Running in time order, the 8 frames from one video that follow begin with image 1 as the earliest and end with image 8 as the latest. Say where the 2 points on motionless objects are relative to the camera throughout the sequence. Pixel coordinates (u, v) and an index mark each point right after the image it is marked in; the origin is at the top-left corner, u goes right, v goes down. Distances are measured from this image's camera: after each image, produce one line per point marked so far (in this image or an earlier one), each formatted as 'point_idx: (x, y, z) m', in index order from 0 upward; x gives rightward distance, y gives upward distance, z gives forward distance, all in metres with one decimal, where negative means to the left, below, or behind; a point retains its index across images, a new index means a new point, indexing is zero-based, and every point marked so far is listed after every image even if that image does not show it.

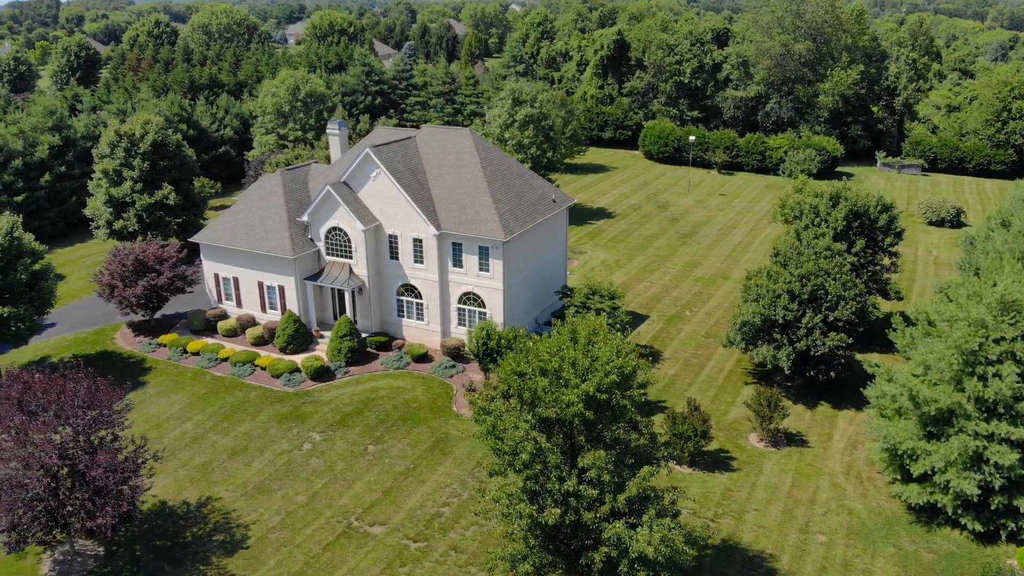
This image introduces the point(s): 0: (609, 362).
0: (+2.6, -2.0, +19.8) m
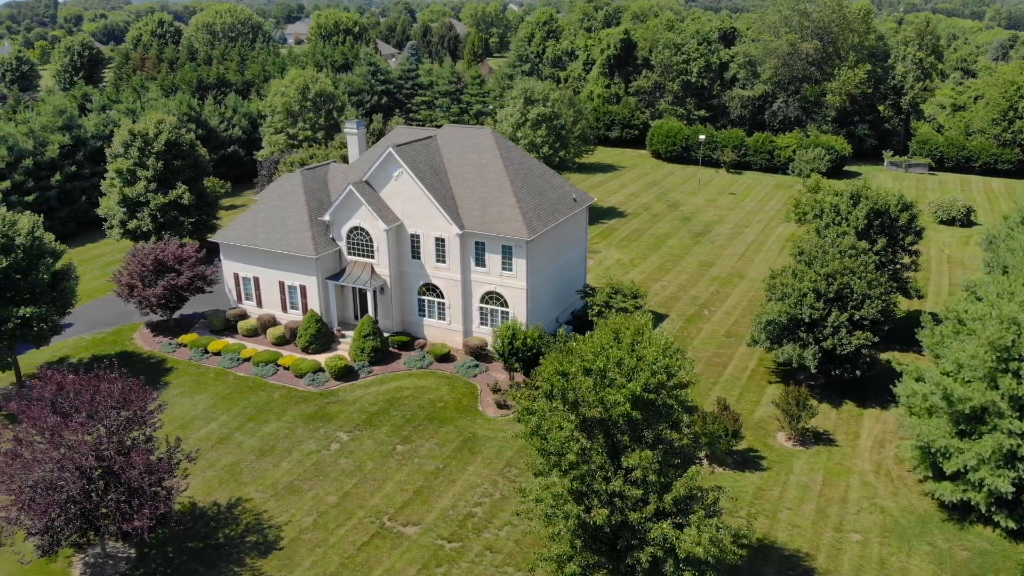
0: (+3.9, -2.0, +19.7) m
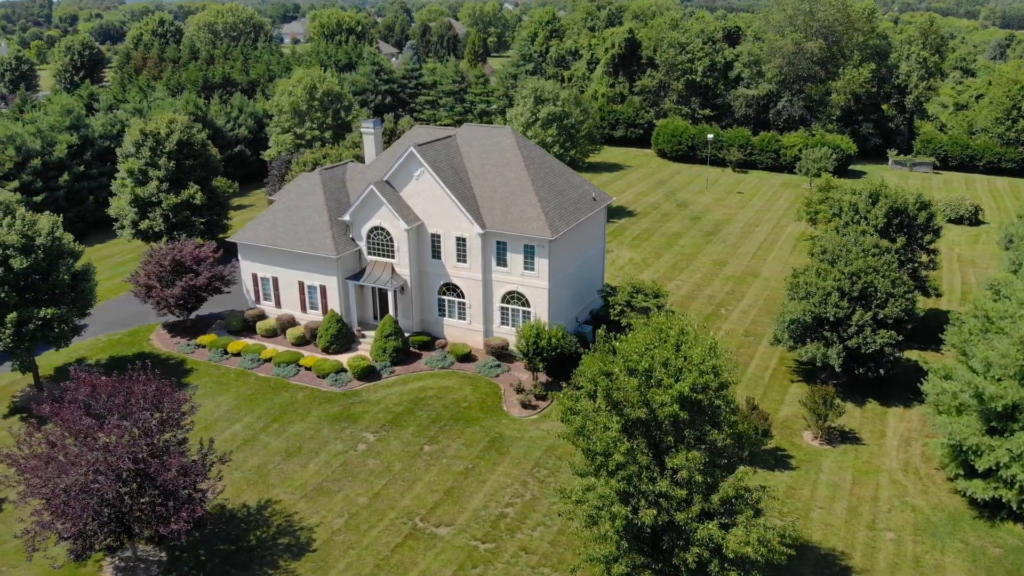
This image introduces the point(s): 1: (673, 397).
0: (+5.1, -2.0, +19.6) m
1: (+4.2, -2.9, +19.2) m
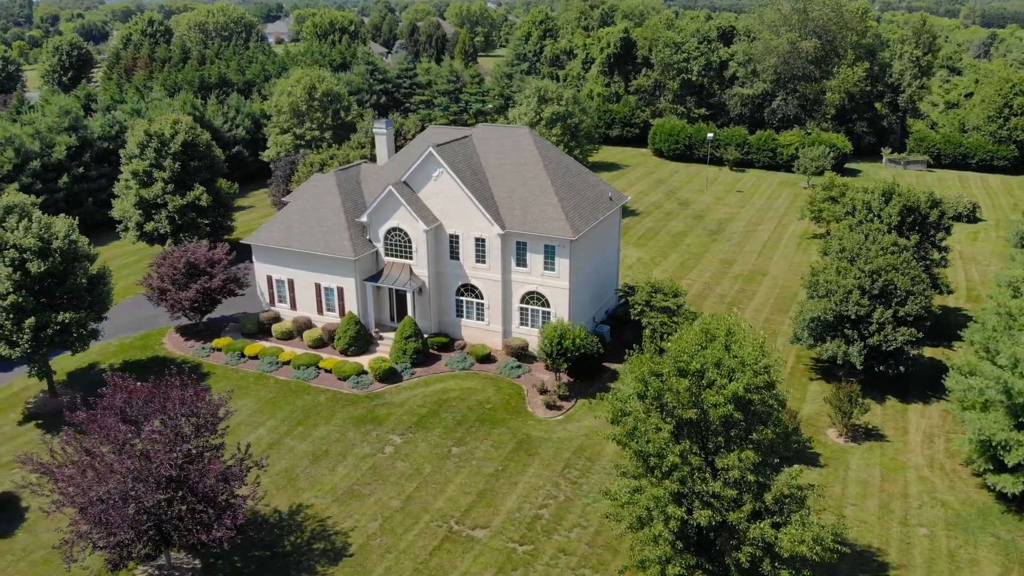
0: (+6.4, -1.9, +19.6) m
1: (+5.6, -2.9, +19.1) m
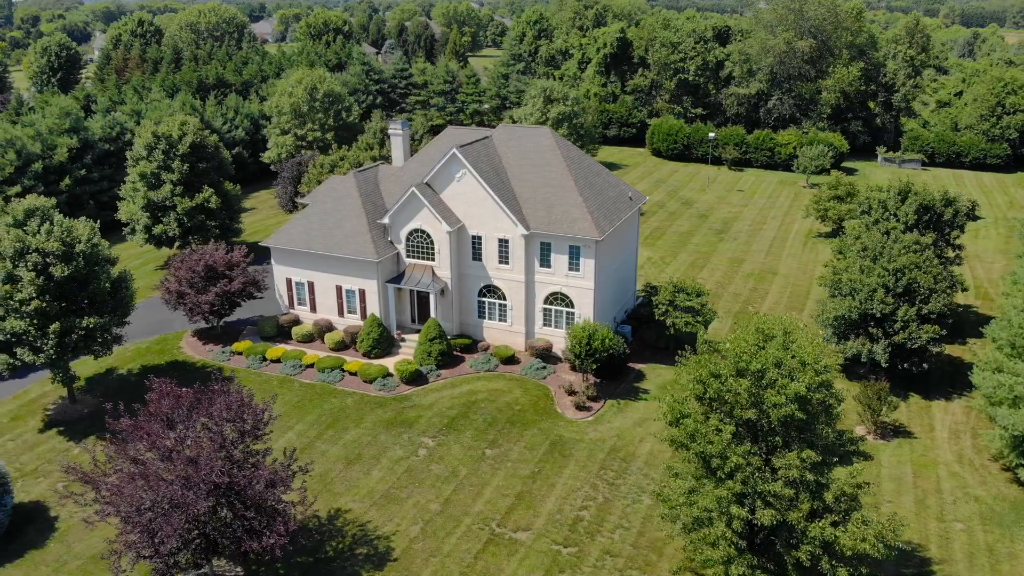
0: (+8.0, -1.9, +19.7) m
1: (+7.2, -2.9, +19.2) m
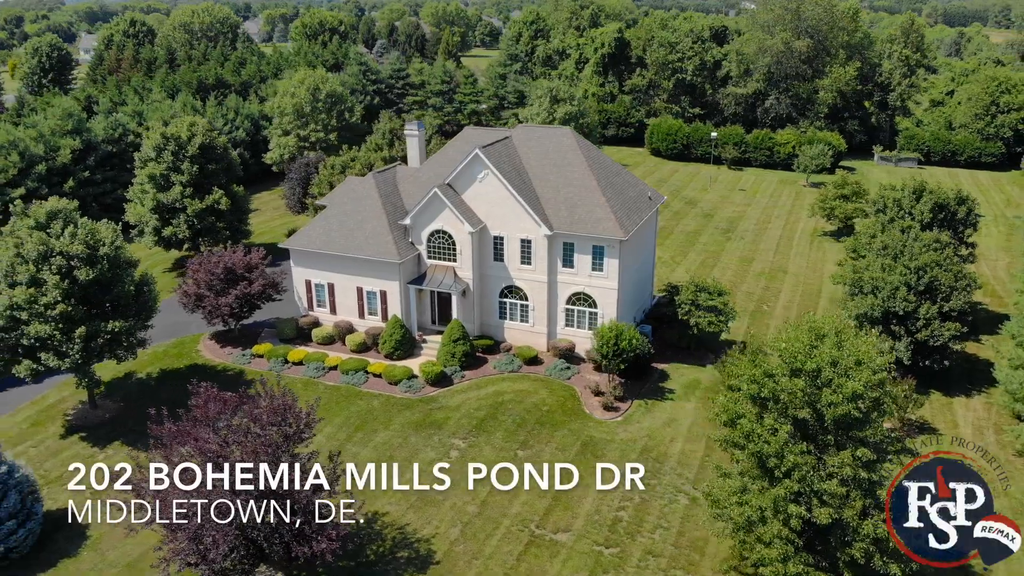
0: (+9.5, -1.9, +19.7) m
1: (+8.7, -2.8, +19.2) m
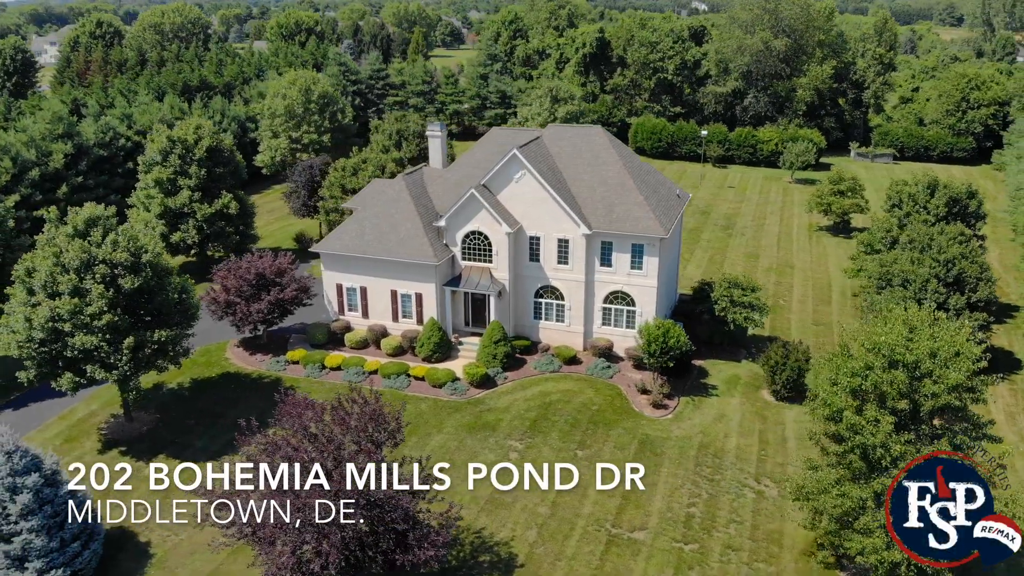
0: (+12.4, -1.7, +20.3) m
1: (+11.6, -2.7, +19.7) m
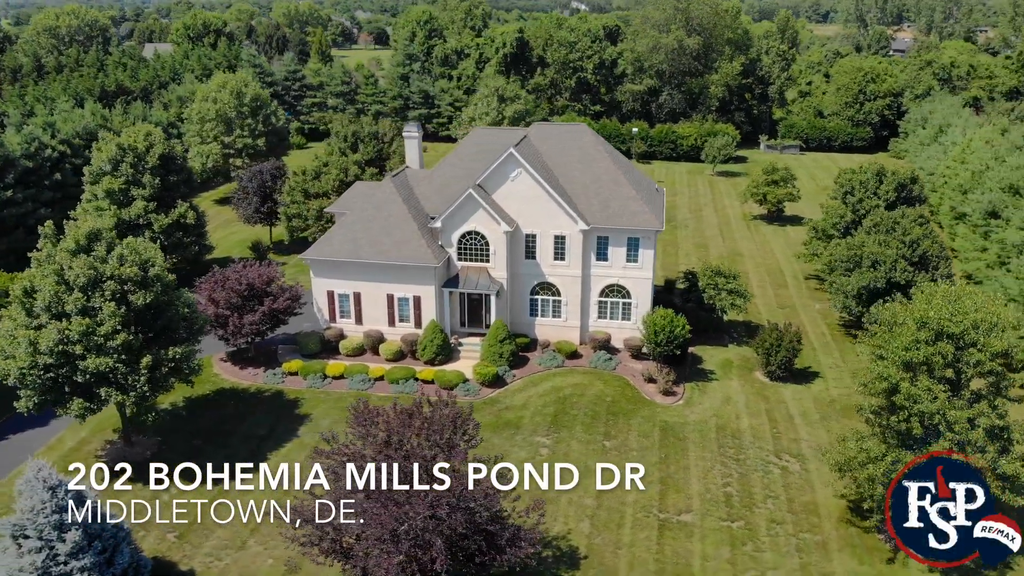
0: (+14.7, -1.0, +22.3) m
1: (+14.0, -2.0, +21.7) m
